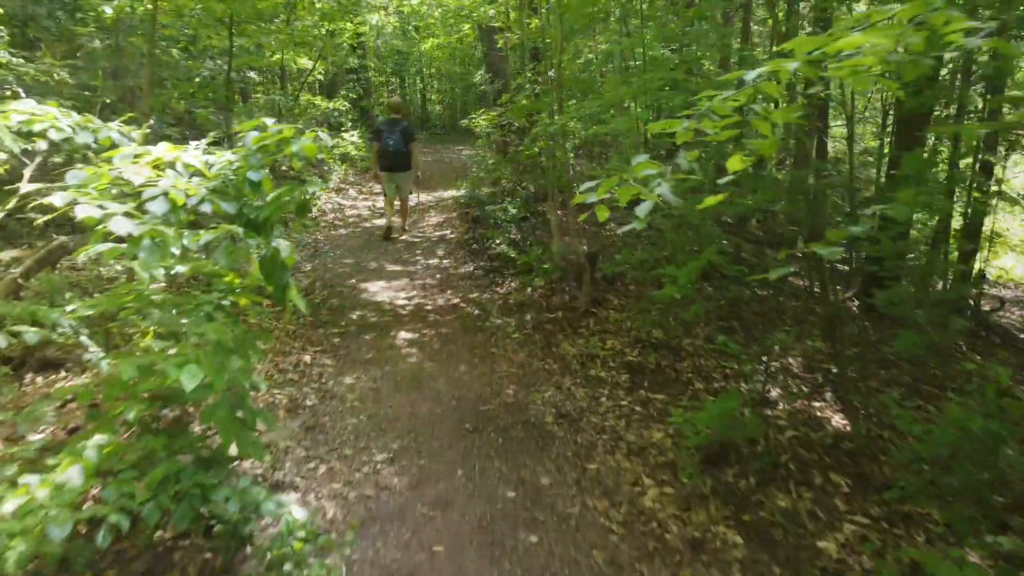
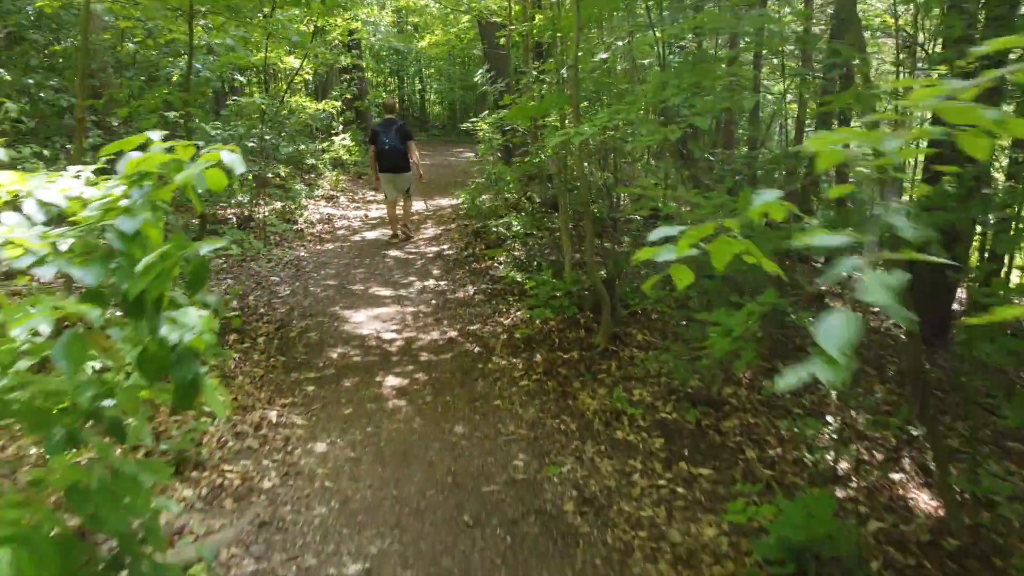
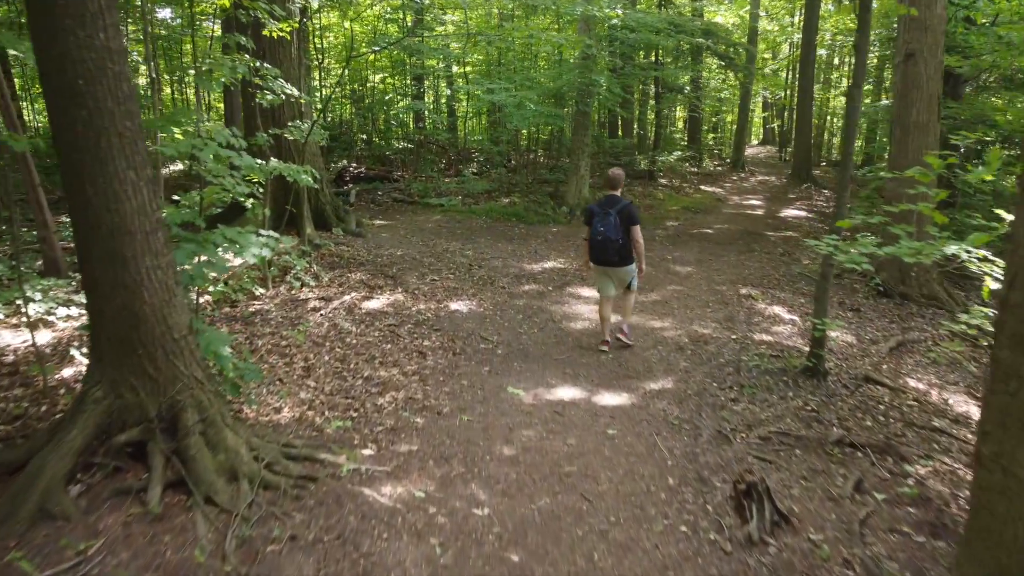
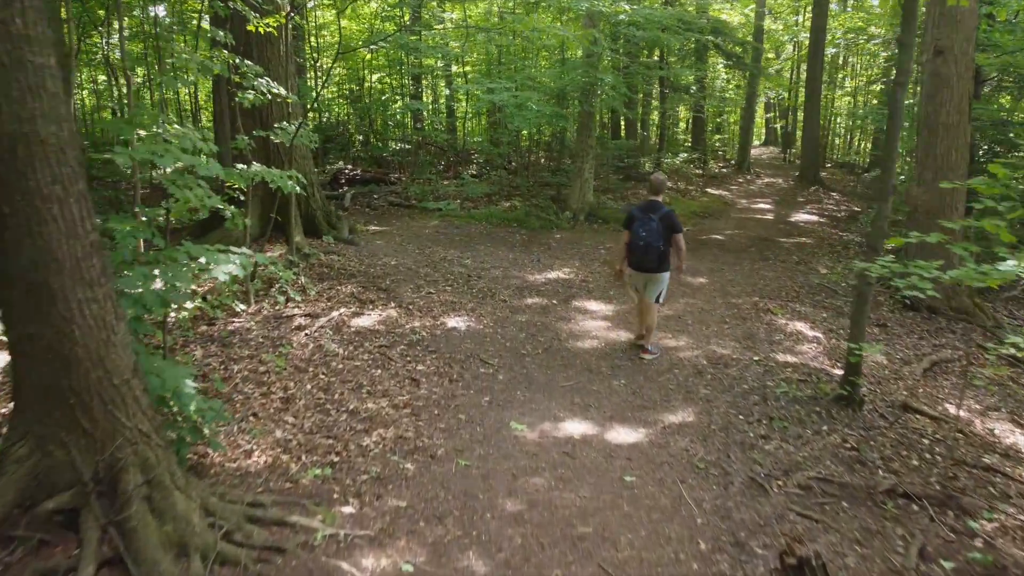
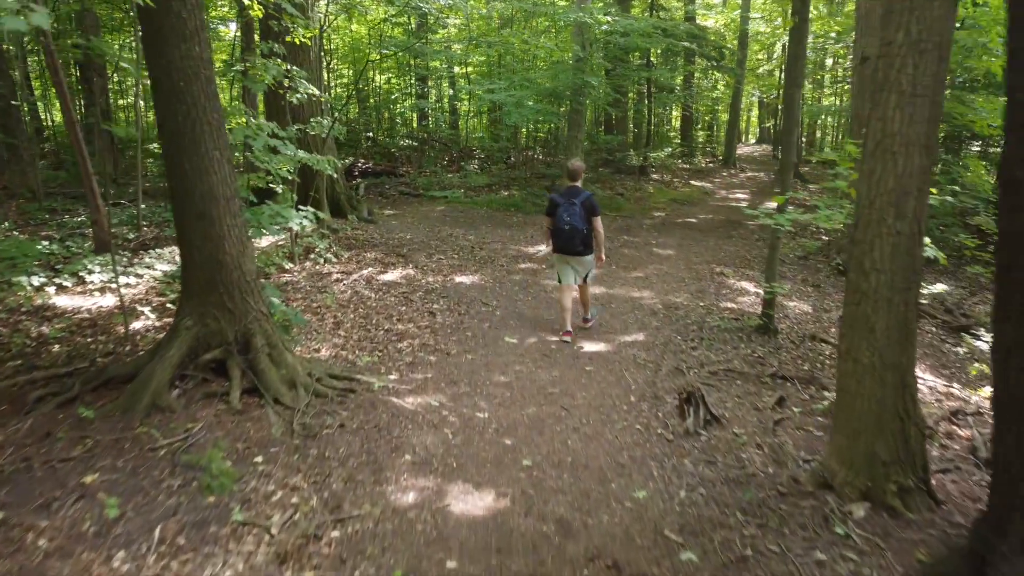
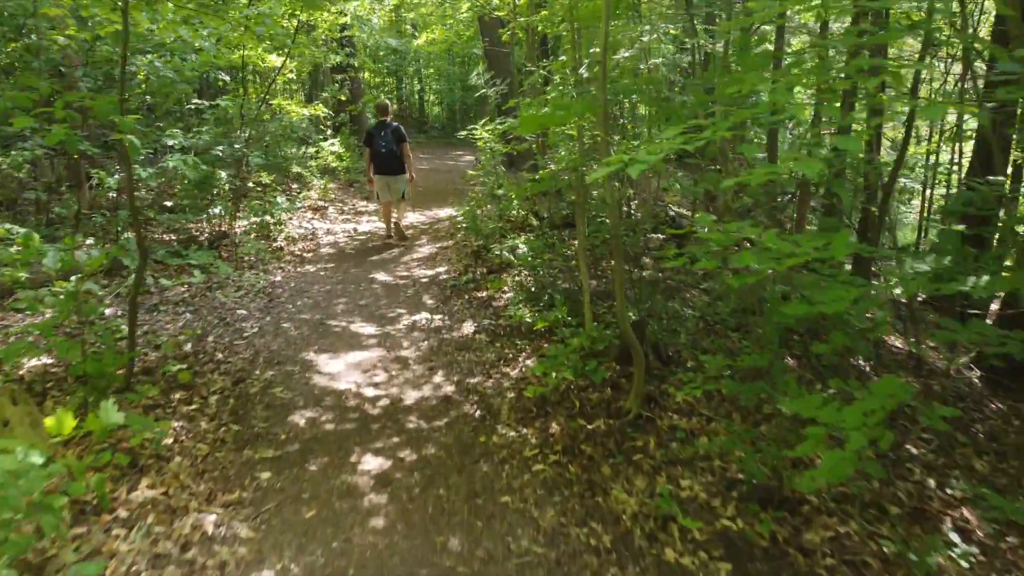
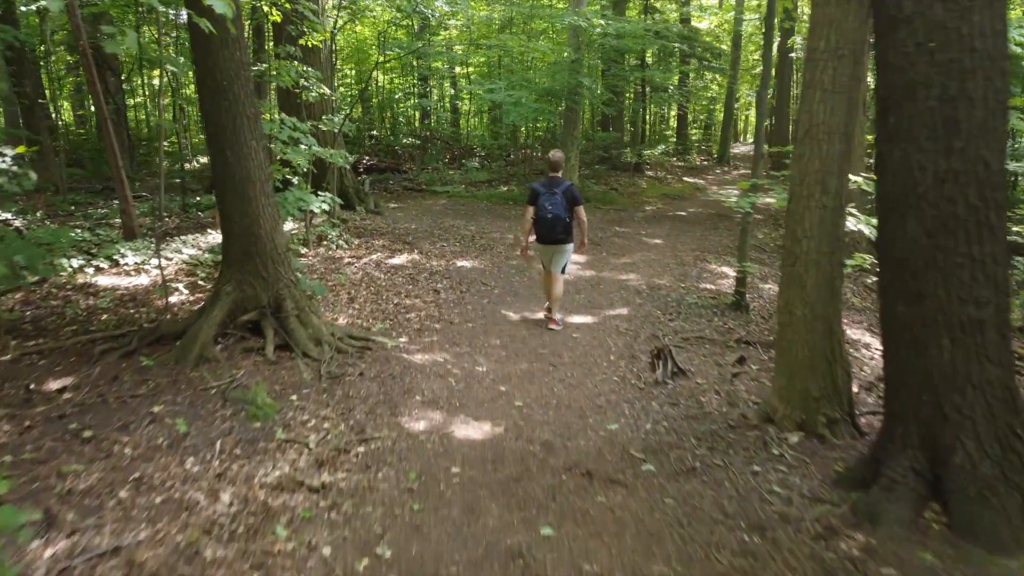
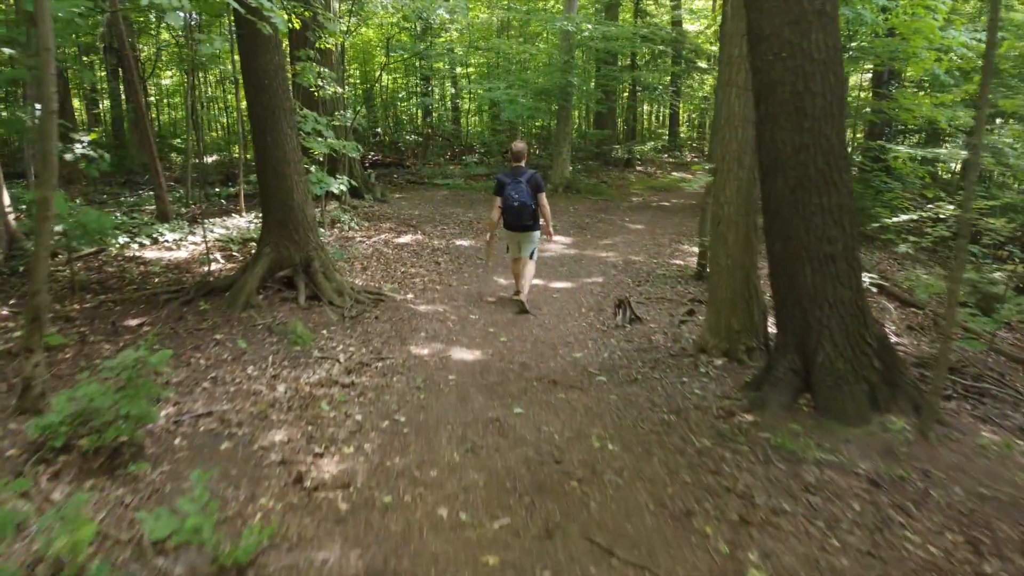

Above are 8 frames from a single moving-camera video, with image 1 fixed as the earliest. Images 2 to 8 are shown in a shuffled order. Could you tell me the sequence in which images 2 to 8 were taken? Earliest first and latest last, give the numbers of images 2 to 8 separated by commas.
2, 6, 8, 7, 5, 3, 4
